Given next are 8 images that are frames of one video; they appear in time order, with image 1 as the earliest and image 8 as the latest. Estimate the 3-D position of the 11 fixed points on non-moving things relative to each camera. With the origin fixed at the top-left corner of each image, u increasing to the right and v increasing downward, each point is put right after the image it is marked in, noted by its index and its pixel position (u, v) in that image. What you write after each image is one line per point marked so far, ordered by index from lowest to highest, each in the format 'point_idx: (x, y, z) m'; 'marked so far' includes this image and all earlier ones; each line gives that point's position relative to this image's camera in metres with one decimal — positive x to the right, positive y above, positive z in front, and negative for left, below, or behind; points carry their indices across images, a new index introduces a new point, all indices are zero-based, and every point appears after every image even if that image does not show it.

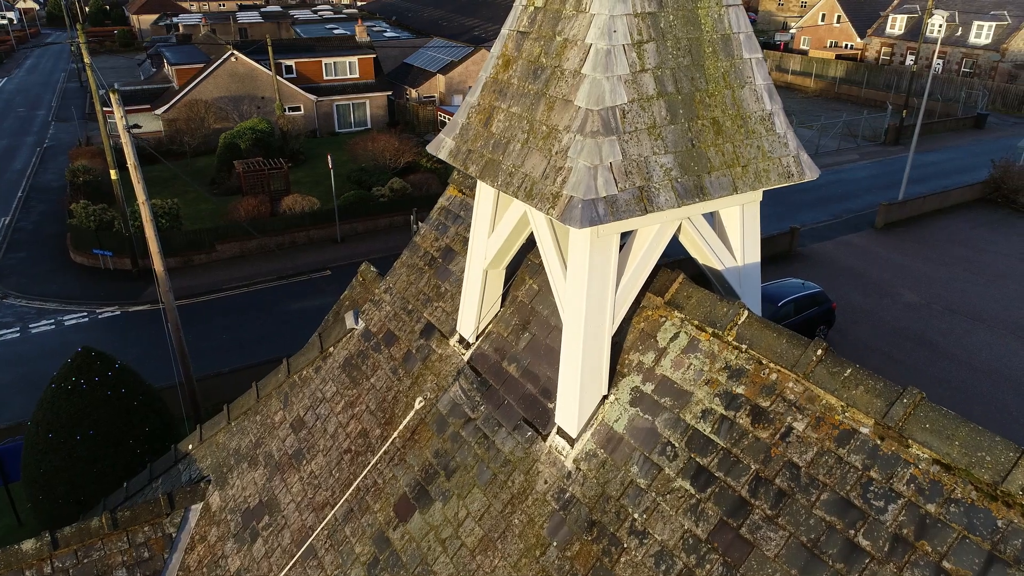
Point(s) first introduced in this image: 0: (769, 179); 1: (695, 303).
0: (+1.4, +0.6, +3.8) m
1: (+1.0, -0.1, +3.9) m
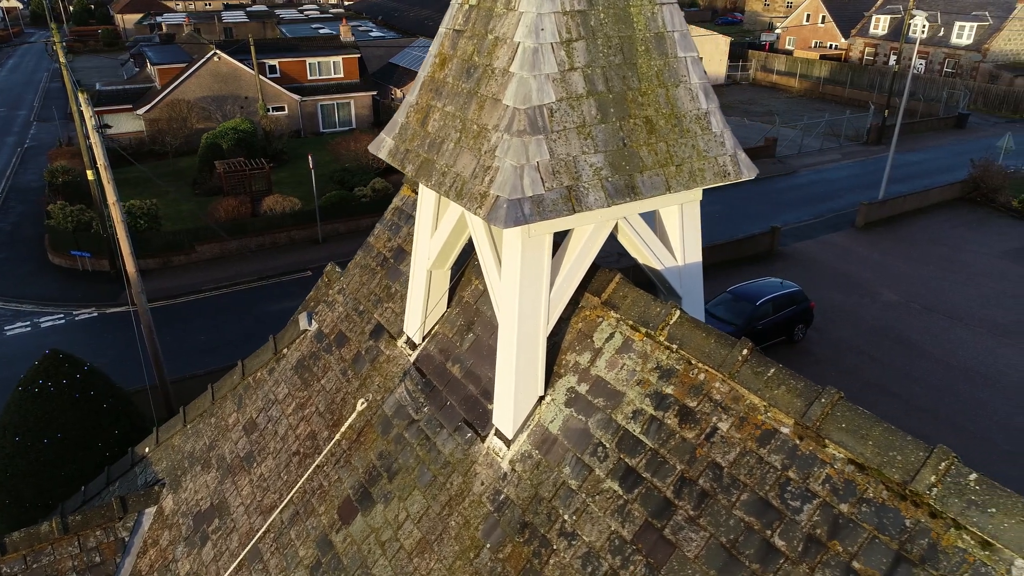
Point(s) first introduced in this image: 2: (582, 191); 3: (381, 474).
0: (+1.0, +0.6, +3.8) m
1: (+0.6, -0.1, +3.8) m
2: (+0.3, +0.5, +3.5) m
3: (-0.8, -1.2, +4.6) m
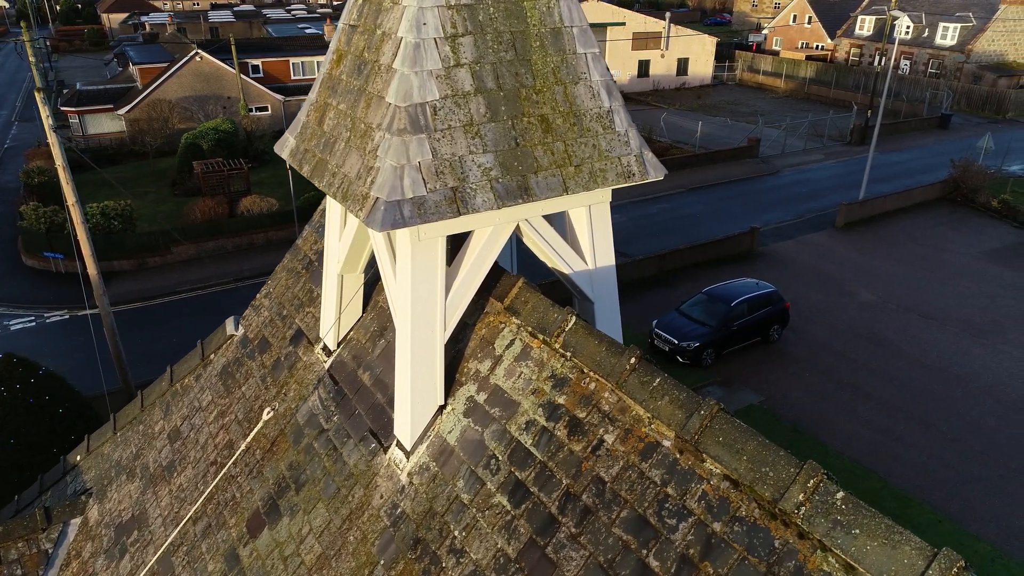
0: (+0.5, +0.5, +3.7) m
1: (+0.1, -0.1, +3.7) m
2: (-0.2, +0.4, +3.3) m
3: (-1.4, -1.2, +4.5) m
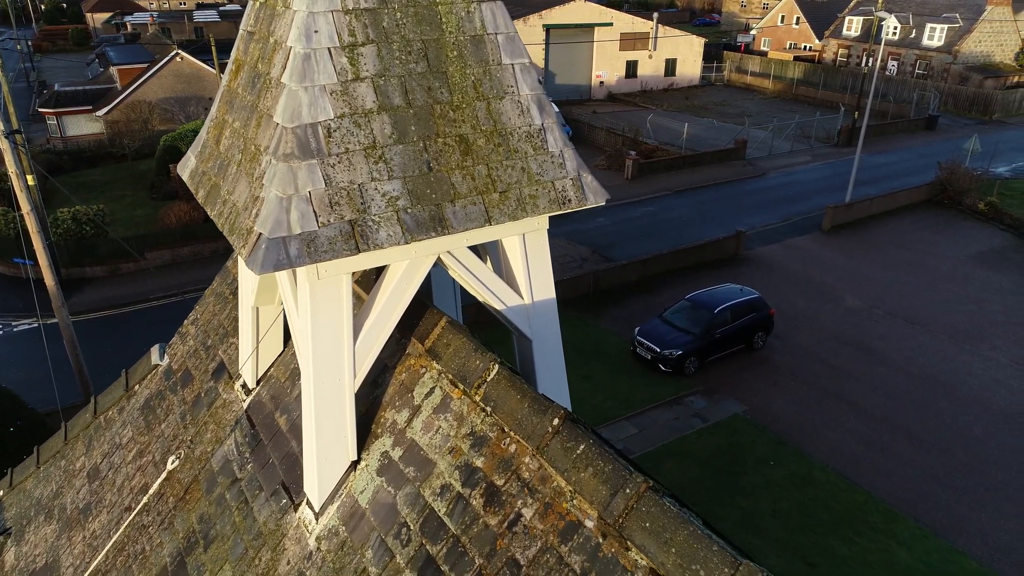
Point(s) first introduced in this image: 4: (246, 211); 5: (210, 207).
0: (+0.1, +0.4, +3.3) m
1: (-0.3, -0.3, +3.3) m
2: (-0.6, +0.3, +2.9) m
3: (-1.7, -1.4, +4.0) m
4: (-1.1, +0.3, +3.0) m
5: (-1.4, +0.4, +3.3) m
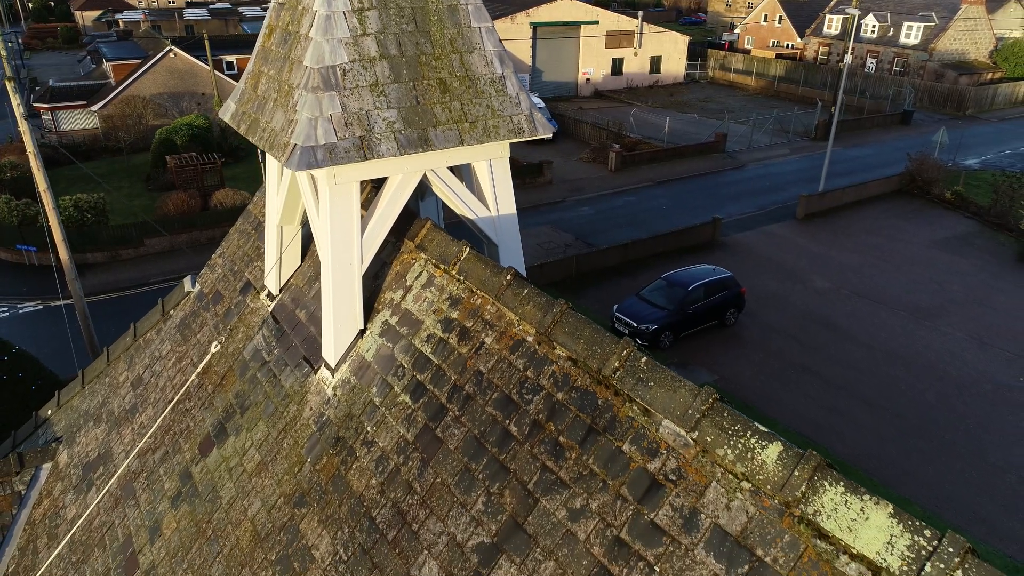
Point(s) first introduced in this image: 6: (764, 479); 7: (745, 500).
0: (-0.1, +0.9, +4.3) m
1: (-0.5, +0.3, +4.4) m
2: (-0.8, +0.8, +4.0) m
3: (-1.9, -0.9, +5.1) m
4: (-1.3, +0.9, +4.0) m
5: (-1.6, +0.9, +4.4) m
6: (+0.9, -0.7, +2.5) m
7: (+0.8, -0.7, +2.6) m
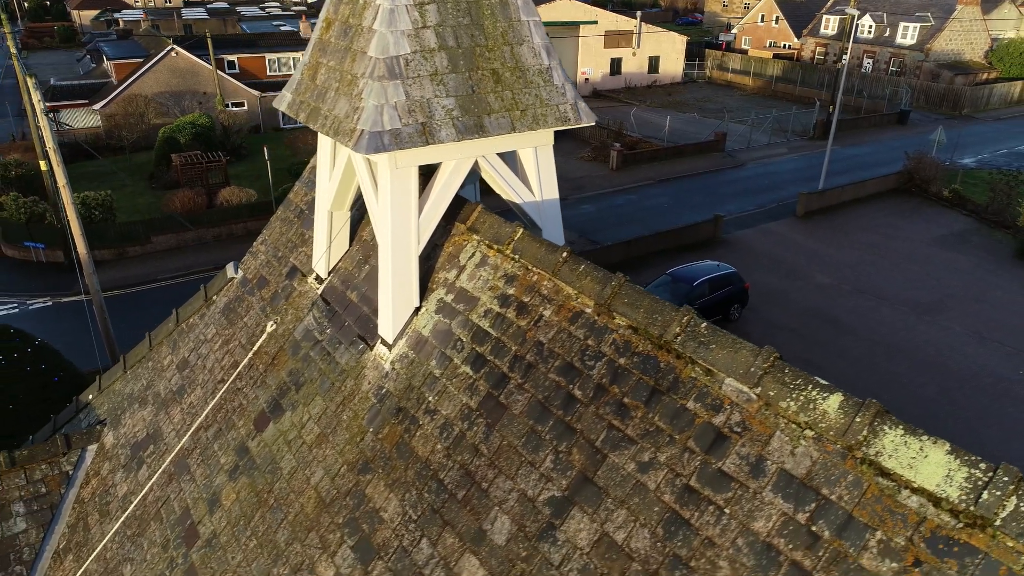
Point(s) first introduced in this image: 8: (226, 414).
0: (+0.2, +1.0, +4.6) m
1: (-0.1, +0.4, +4.6) m
2: (-0.4, +0.9, +4.2) m
3: (-1.6, -0.7, +5.3) m
4: (-1.0, +1.0, +4.3) m
5: (-1.3, +1.0, +4.6) m
6: (+1.2, -0.5, +2.8) m
7: (+1.1, -0.6, +2.8) m
8: (-2.2, -1.0, +5.7) m
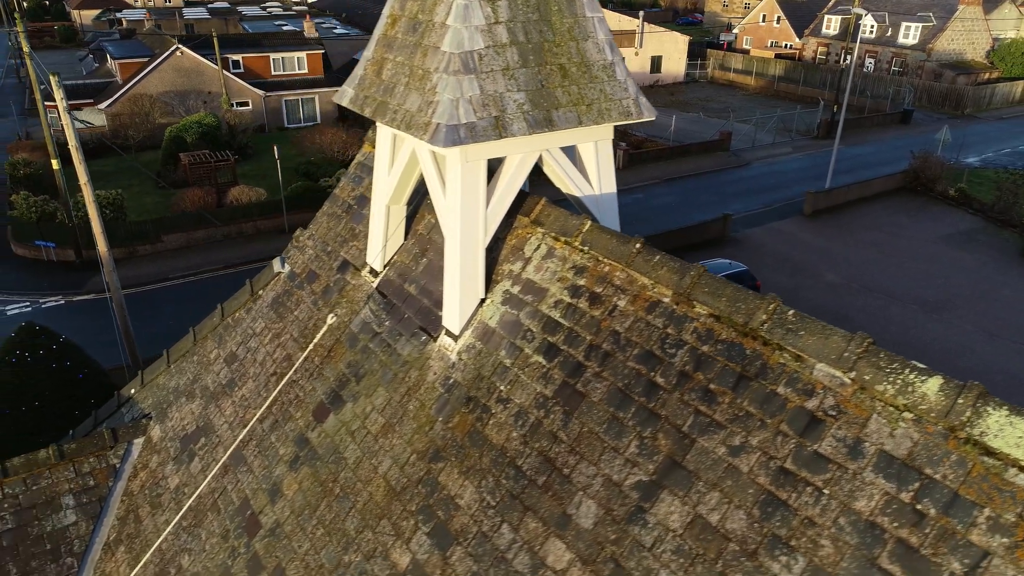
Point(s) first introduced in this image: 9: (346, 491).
0: (+0.6, +1.1, +4.7) m
1: (+0.3, +0.4, +4.7) m
2: (0.0, +1.0, +4.3) m
3: (-1.2, -0.7, +5.4) m
4: (-0.5, +1.1, +4.4) m
5: (-0.8, +1.1, +4.7) m
6: (+1.6, -0.5, +2.9) m
7: (+1.6, -0.6, +2.9) m
8: (-1.8, -0.9, +5.8) m
9: (-1.1, -1.3, +4.8) m
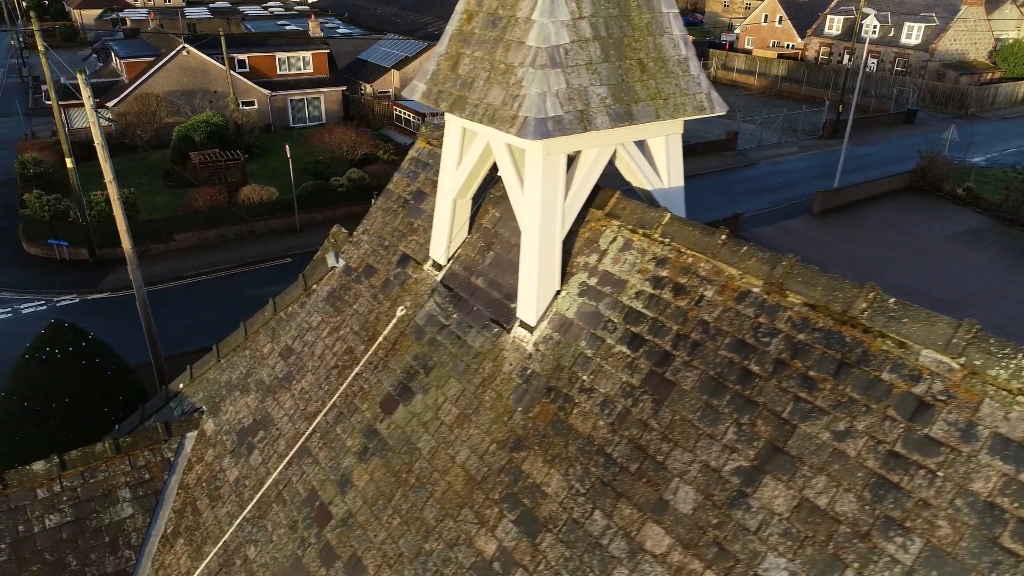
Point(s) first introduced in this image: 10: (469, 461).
0: (+1.1, +1.2, +4.7) m
1: (+0.8, +0.5, +4.8) m
2: (+0.5, +1.0, +4.4) m
3: (-0.7, -0.6, +5.5) m
4: (0.0, +1.1, +4.4) m
5: (-0.3, +1.2, +4.8) m
6: (+2.1, -0.4, +2.9) m
7: (+2.1, -0.5, +3.0) m
8: (-1.3, -0.9, +5.9) m
9: (-0.6, -1.3, +4.9) m
10: (-0.3, -1.1, +4.7) m
